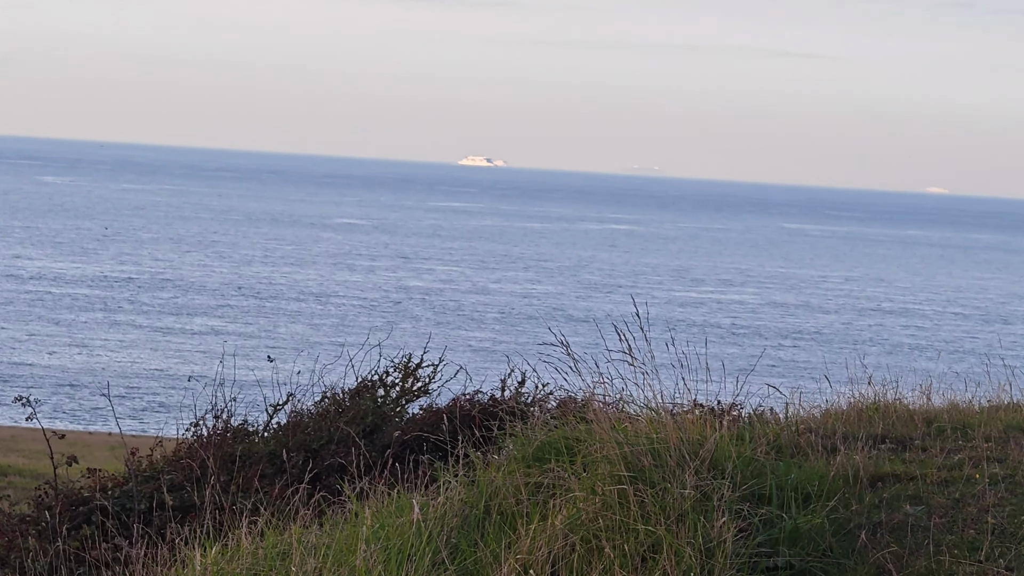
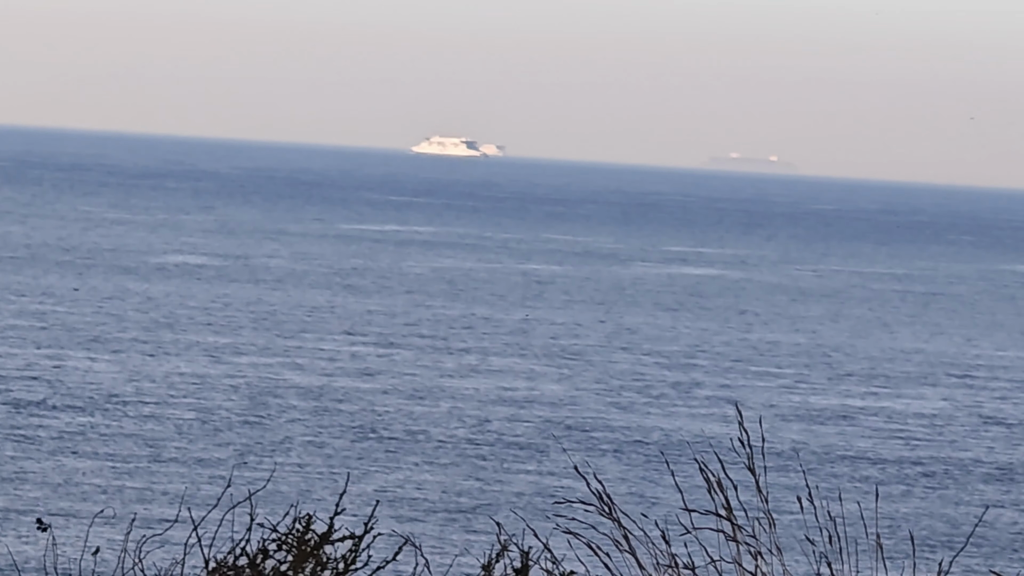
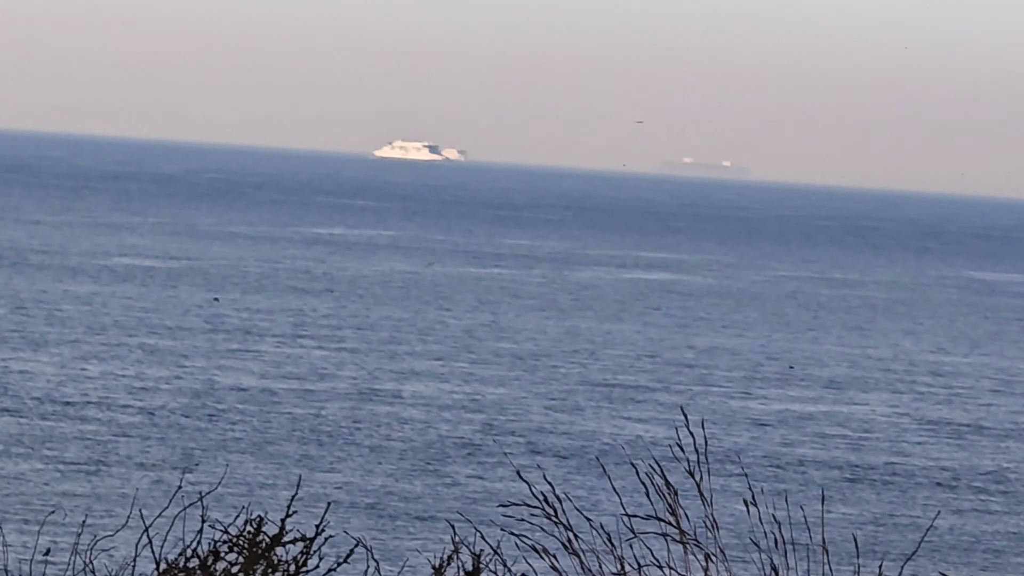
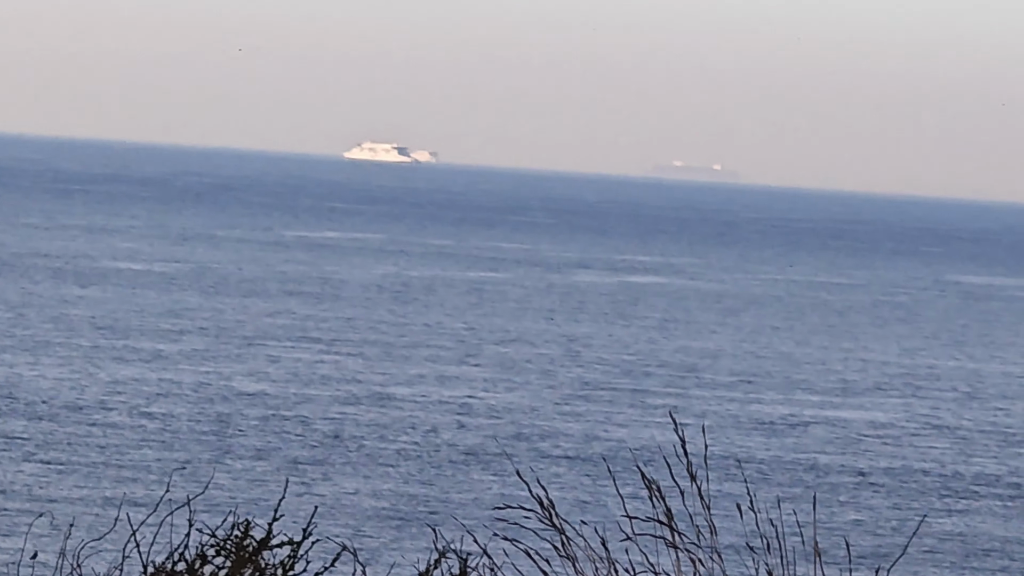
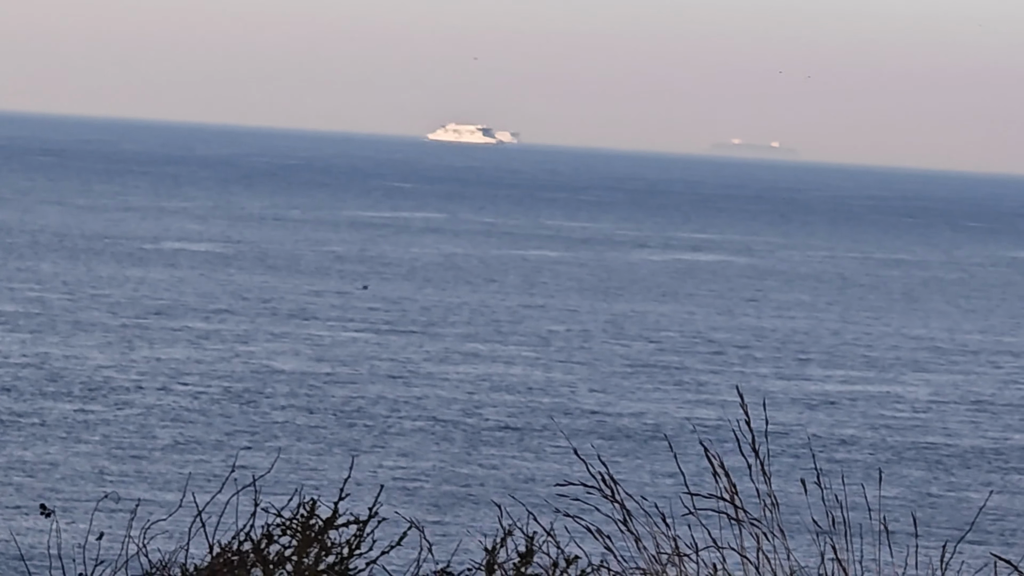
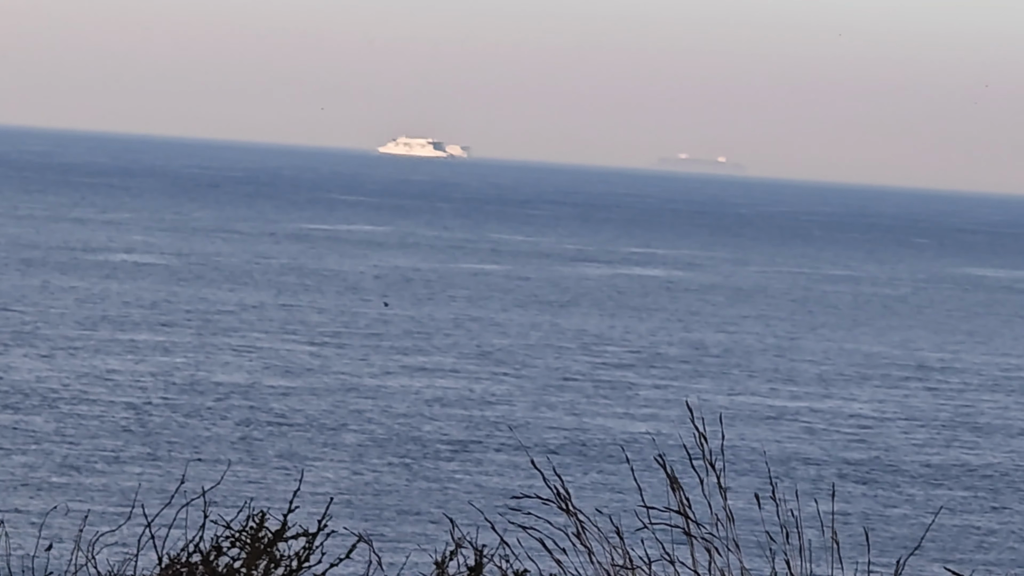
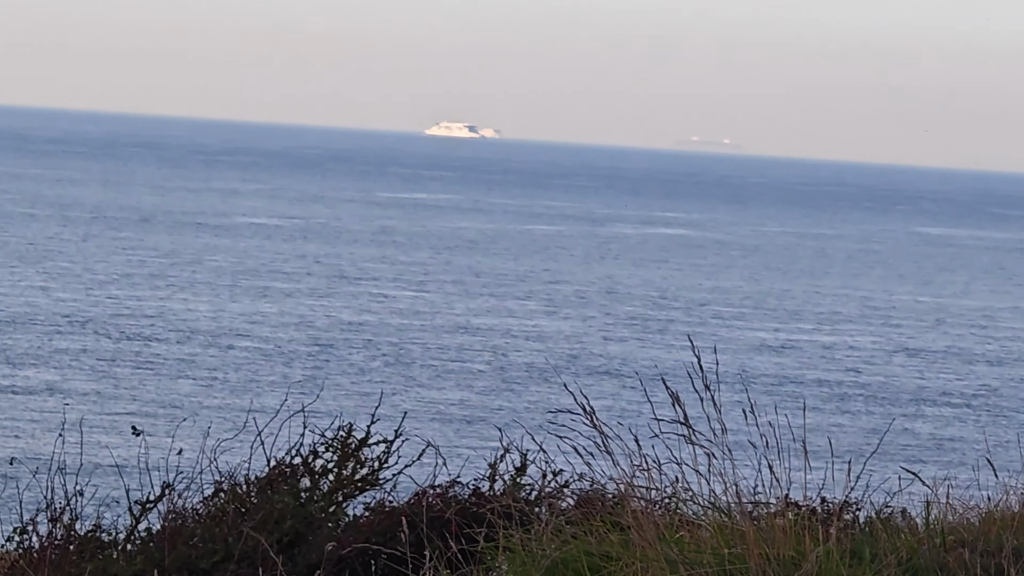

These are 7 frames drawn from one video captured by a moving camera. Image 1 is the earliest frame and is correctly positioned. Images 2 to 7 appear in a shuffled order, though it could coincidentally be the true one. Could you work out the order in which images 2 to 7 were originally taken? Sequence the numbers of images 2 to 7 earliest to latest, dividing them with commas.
7, 4, 2, 3, 5, 6
